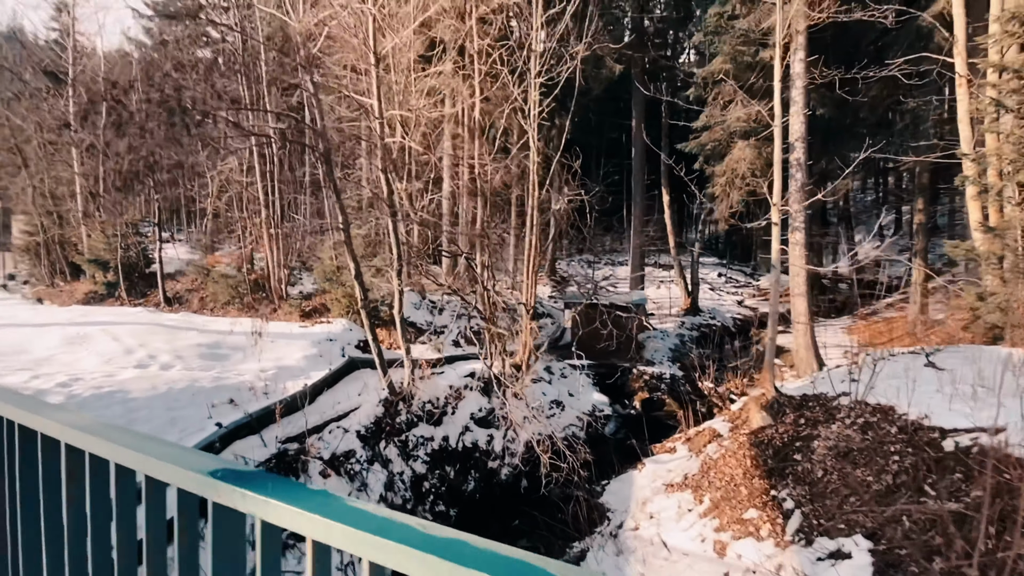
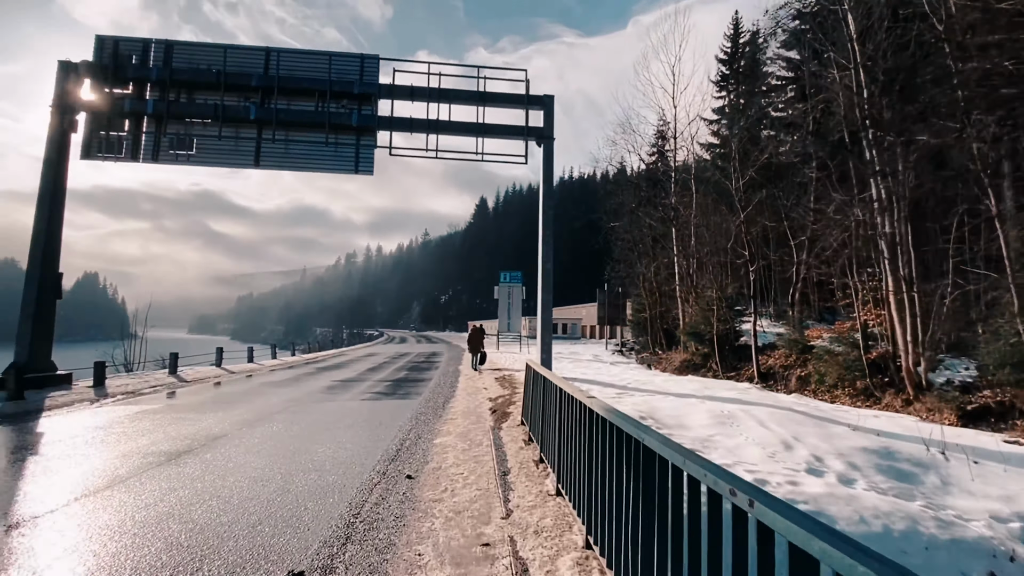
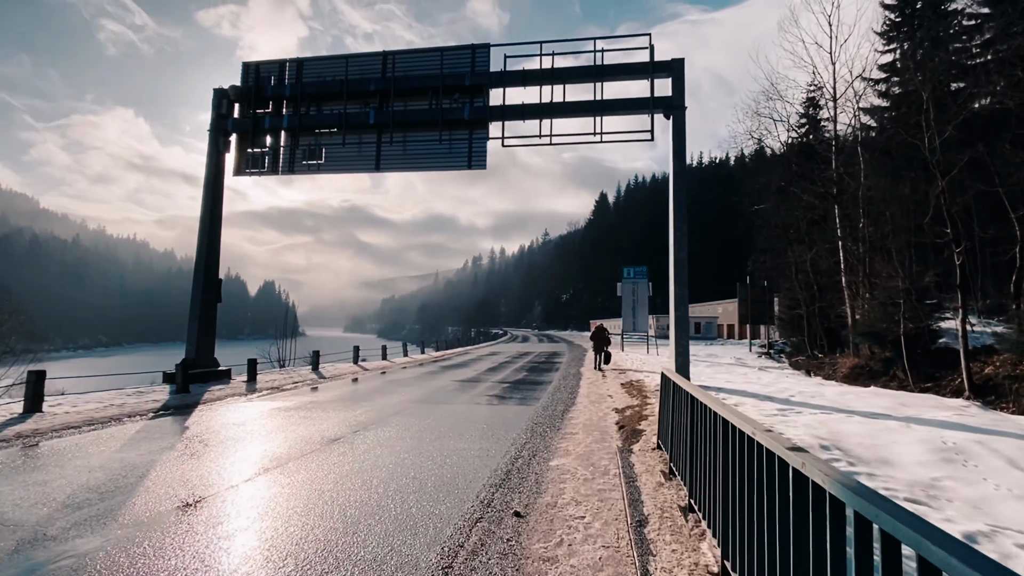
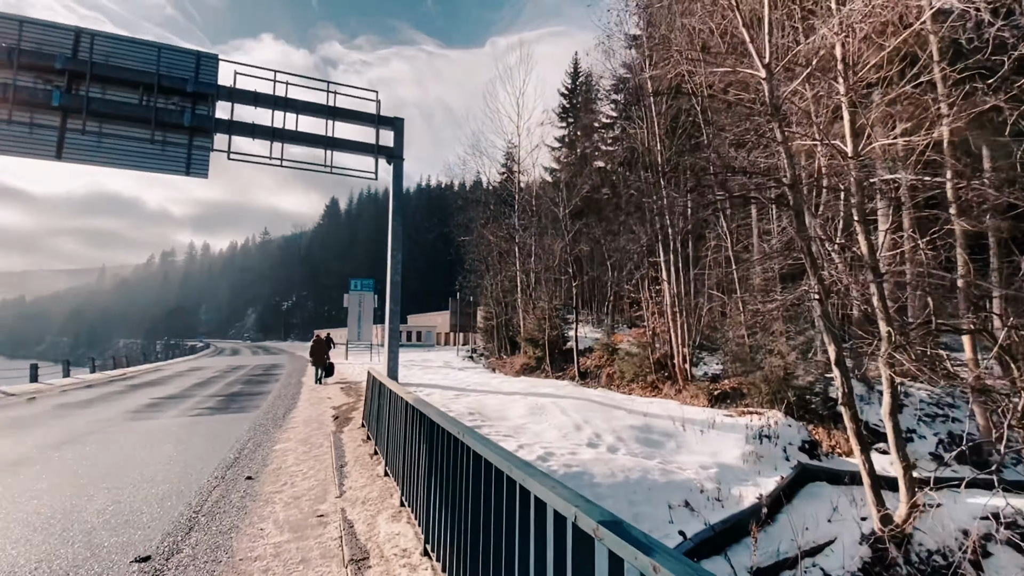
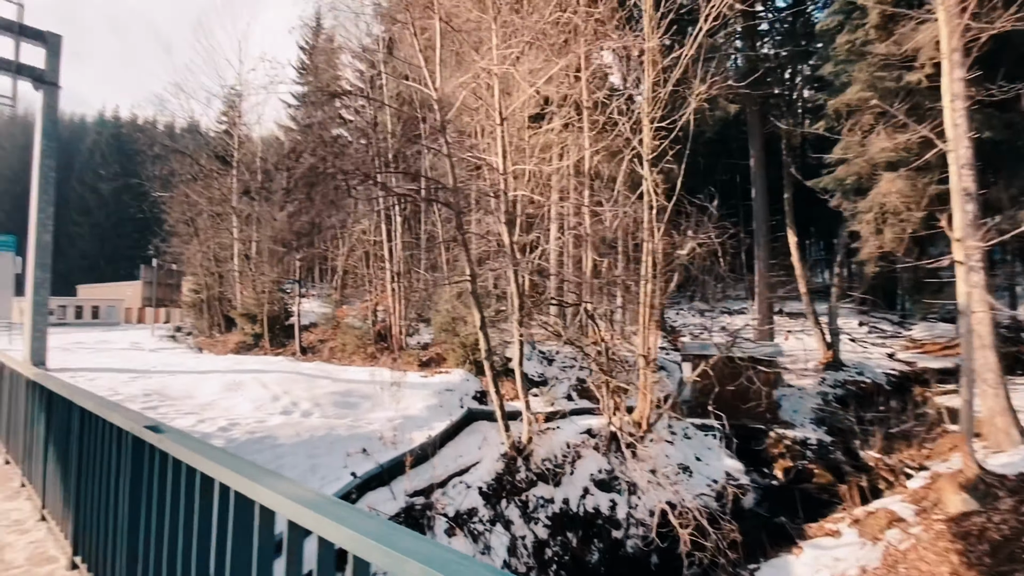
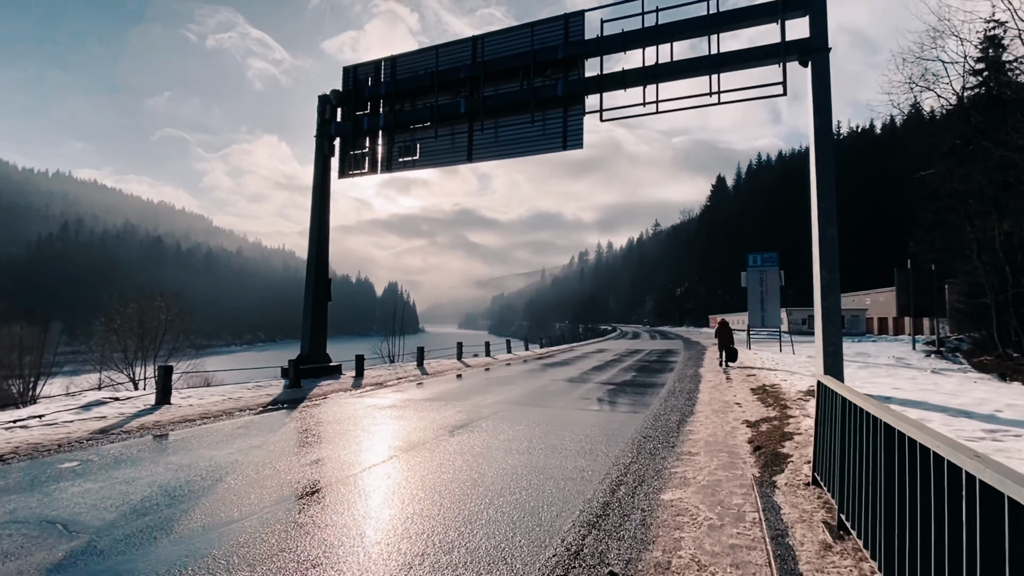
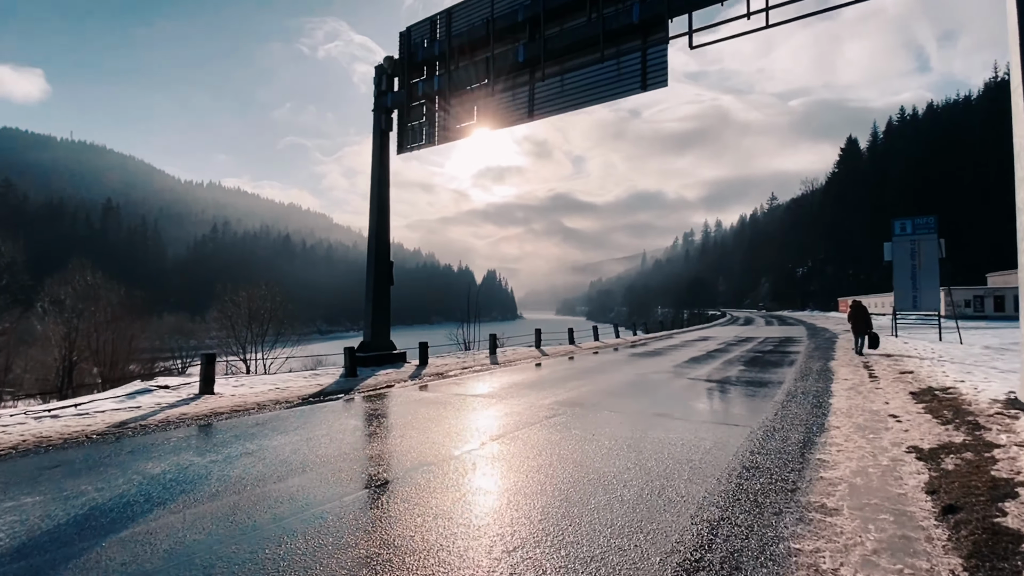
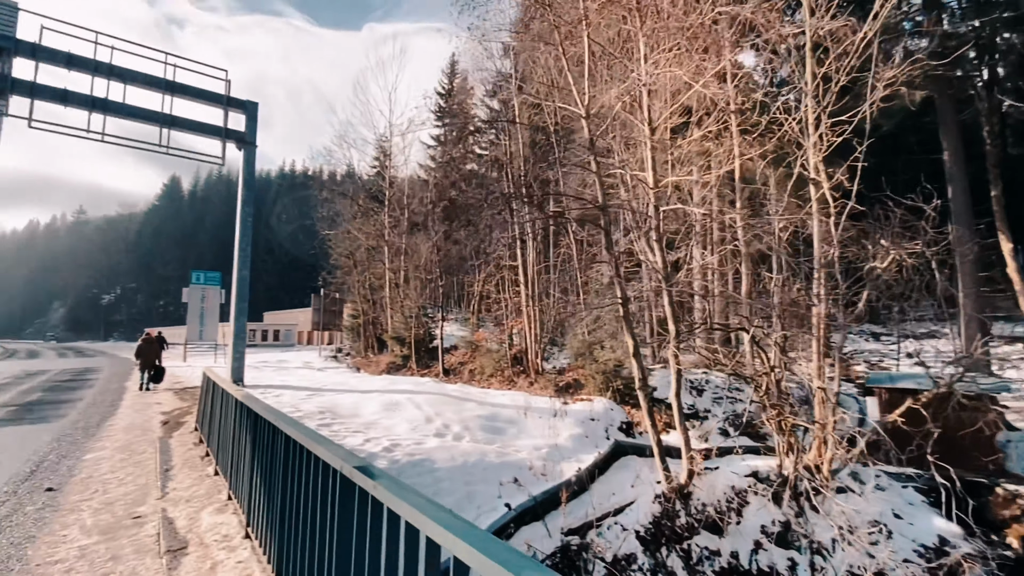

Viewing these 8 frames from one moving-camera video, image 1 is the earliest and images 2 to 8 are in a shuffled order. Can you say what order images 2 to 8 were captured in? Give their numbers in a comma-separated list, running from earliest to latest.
5, 8, 4, 2, 3, 6, 7
